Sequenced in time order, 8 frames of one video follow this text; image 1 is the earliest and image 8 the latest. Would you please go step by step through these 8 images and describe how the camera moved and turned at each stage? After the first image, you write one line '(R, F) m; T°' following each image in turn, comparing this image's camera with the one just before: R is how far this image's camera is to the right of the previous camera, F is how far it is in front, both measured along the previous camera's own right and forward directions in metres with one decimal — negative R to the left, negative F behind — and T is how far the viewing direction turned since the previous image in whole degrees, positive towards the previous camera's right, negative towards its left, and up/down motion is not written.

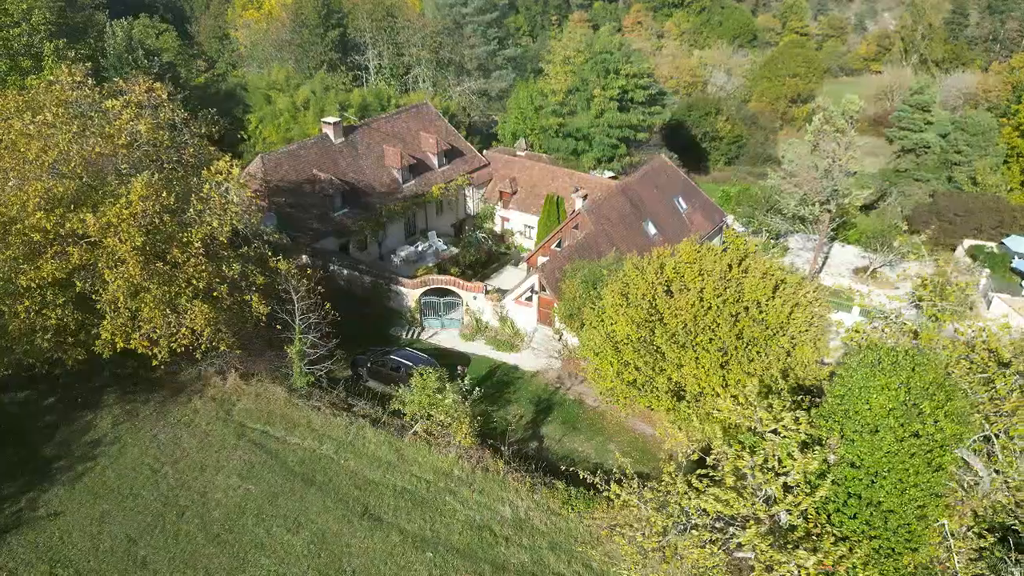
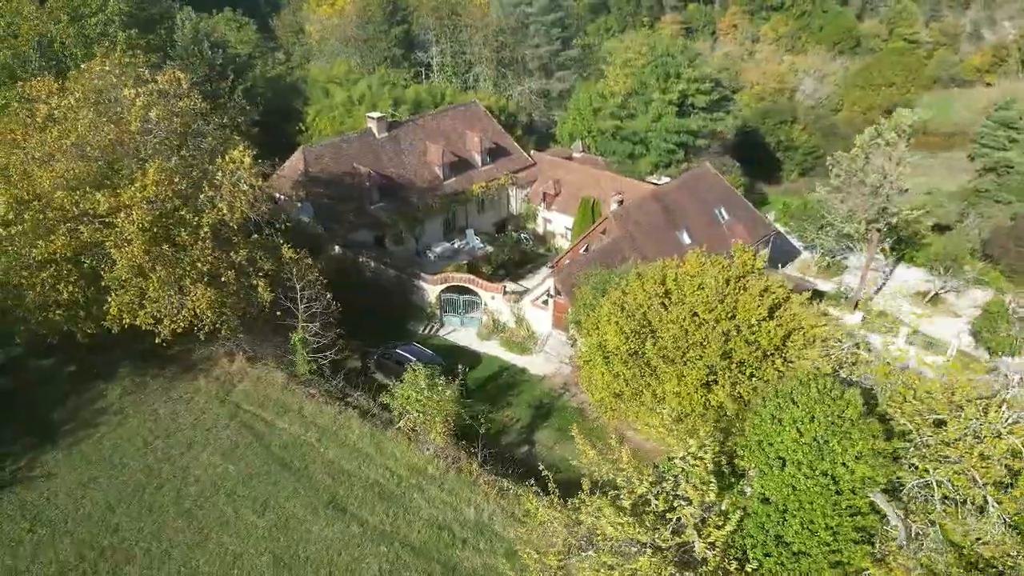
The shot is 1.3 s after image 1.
(+2.4, +0.3) m; -6°
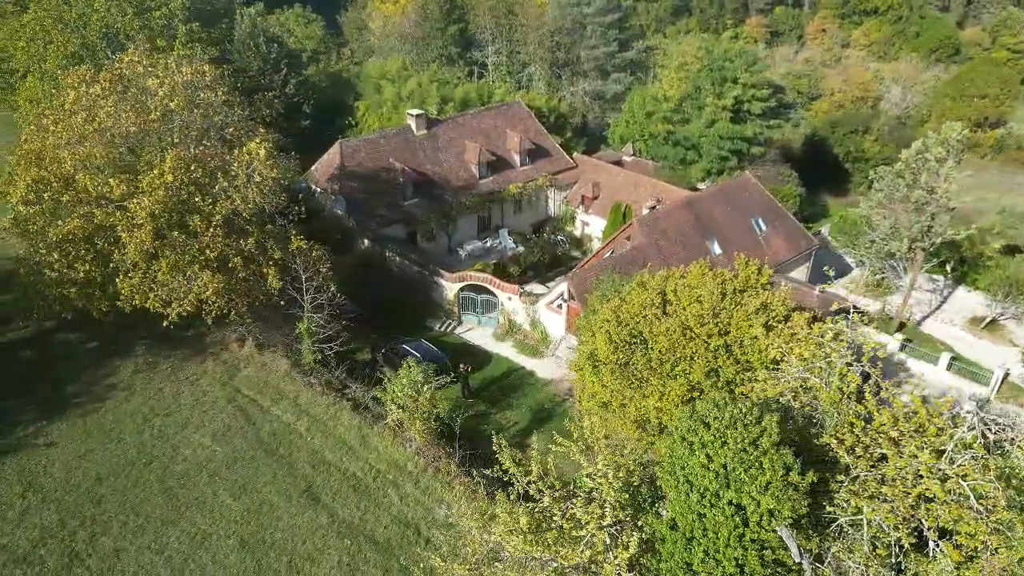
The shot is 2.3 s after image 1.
(+2.1, +0.2) m; -6°
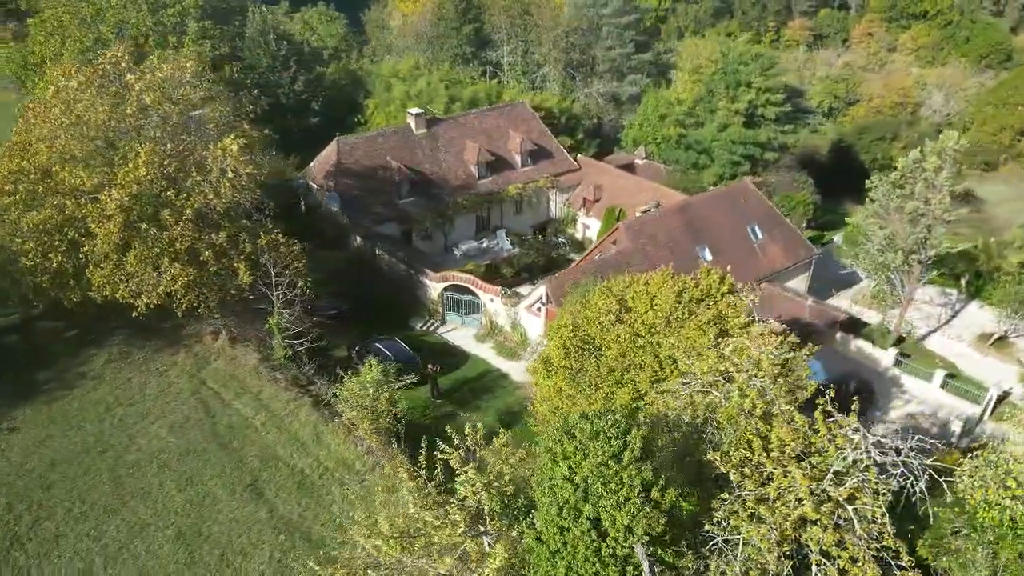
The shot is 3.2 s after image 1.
(+2.1, +0.2) m; -3°
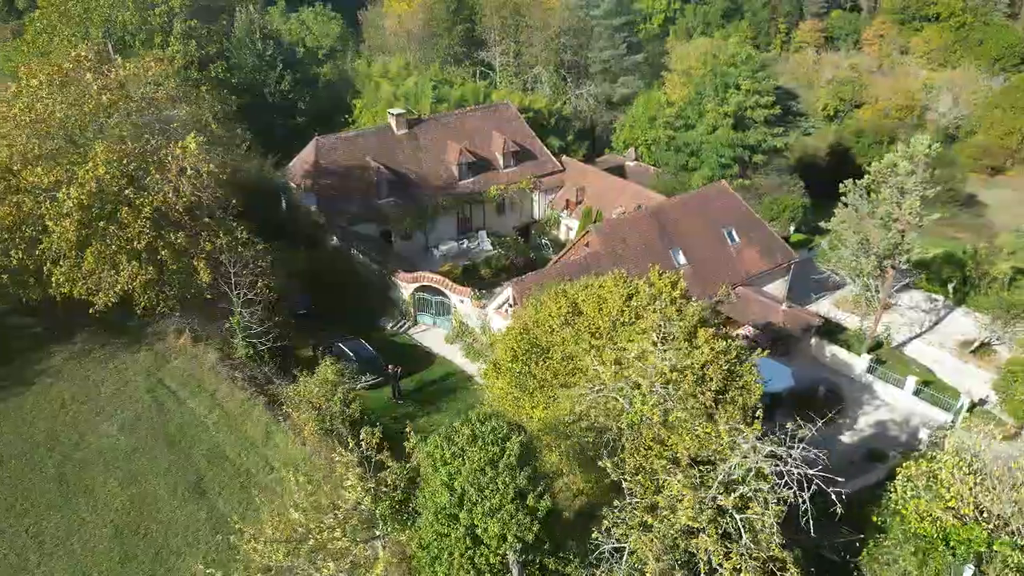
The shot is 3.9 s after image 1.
(+1.6, +0.1) m; -1°
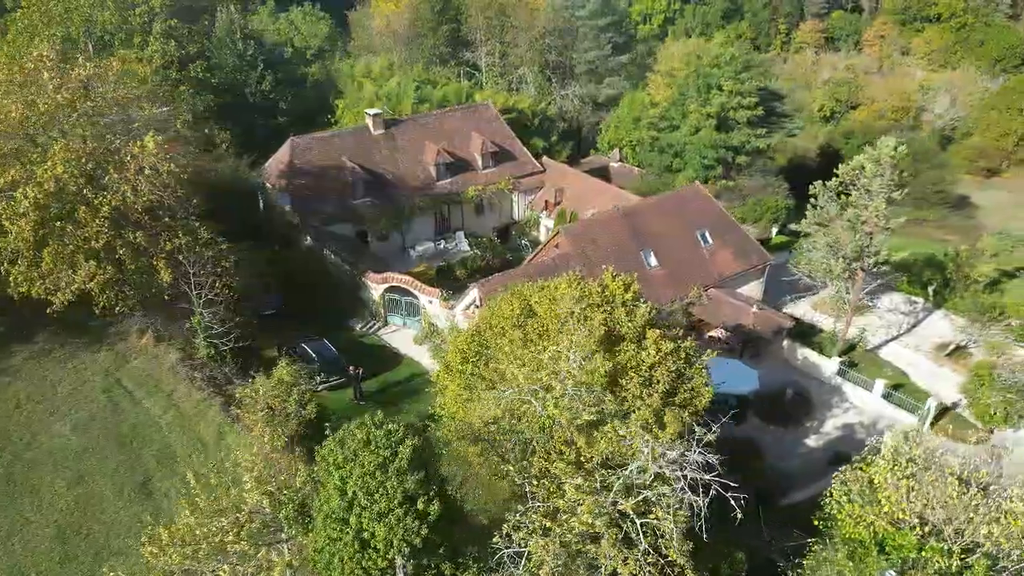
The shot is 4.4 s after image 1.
(+1.3, +0.1) m; 0°
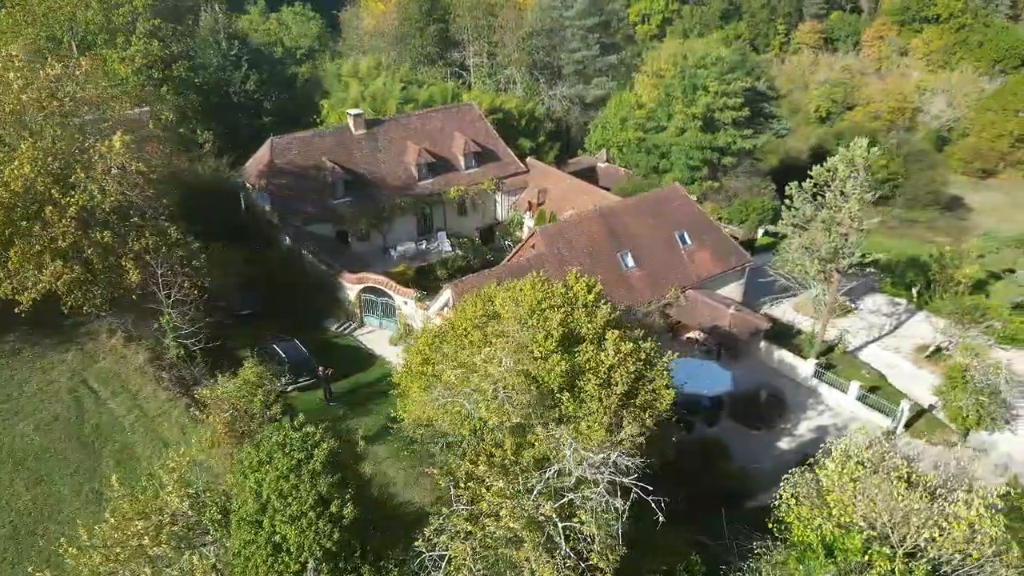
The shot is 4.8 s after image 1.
(+1.0, +0.1) m; 0°
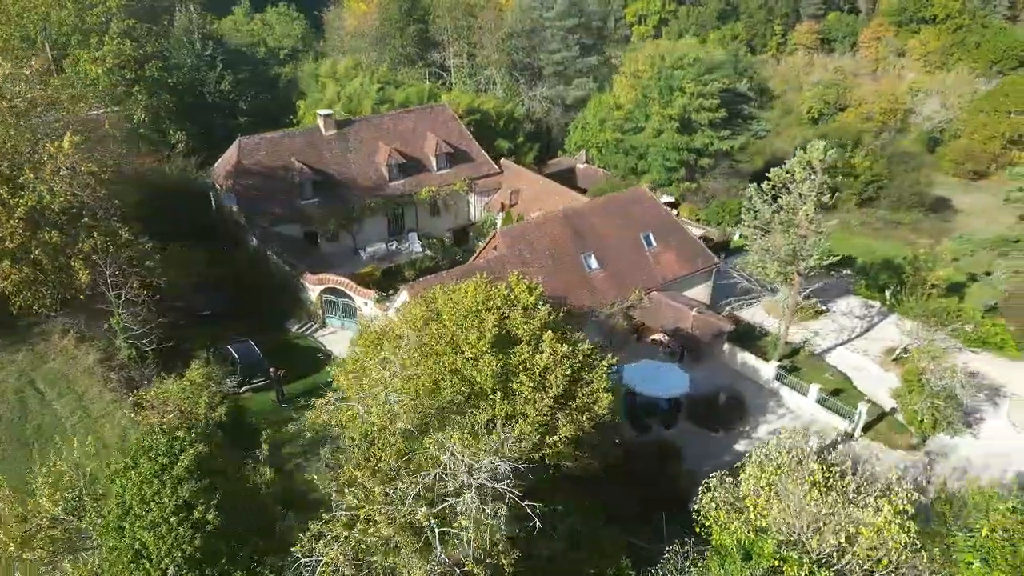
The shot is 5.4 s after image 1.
(+1.6, +0.1) m; 0°
